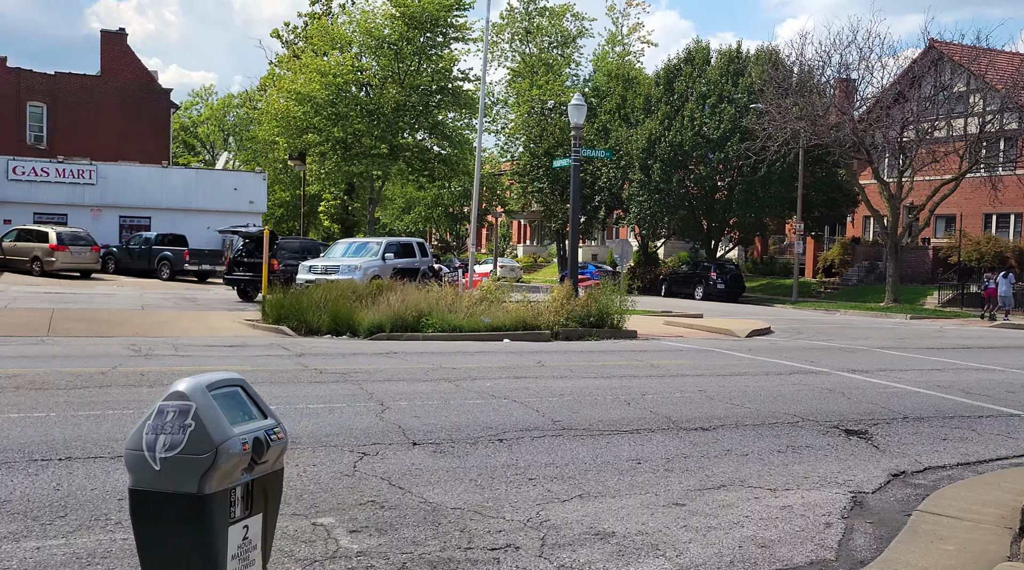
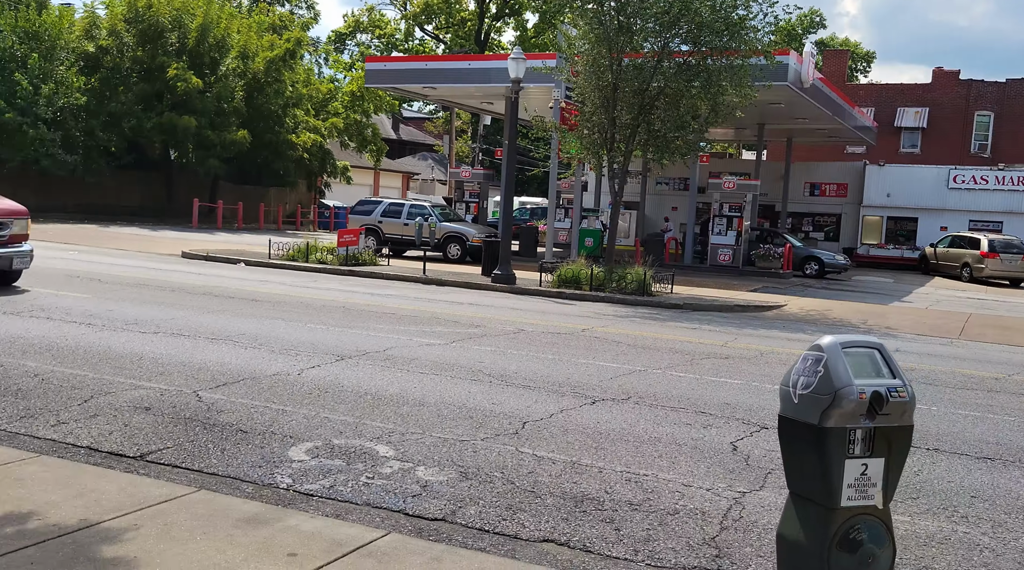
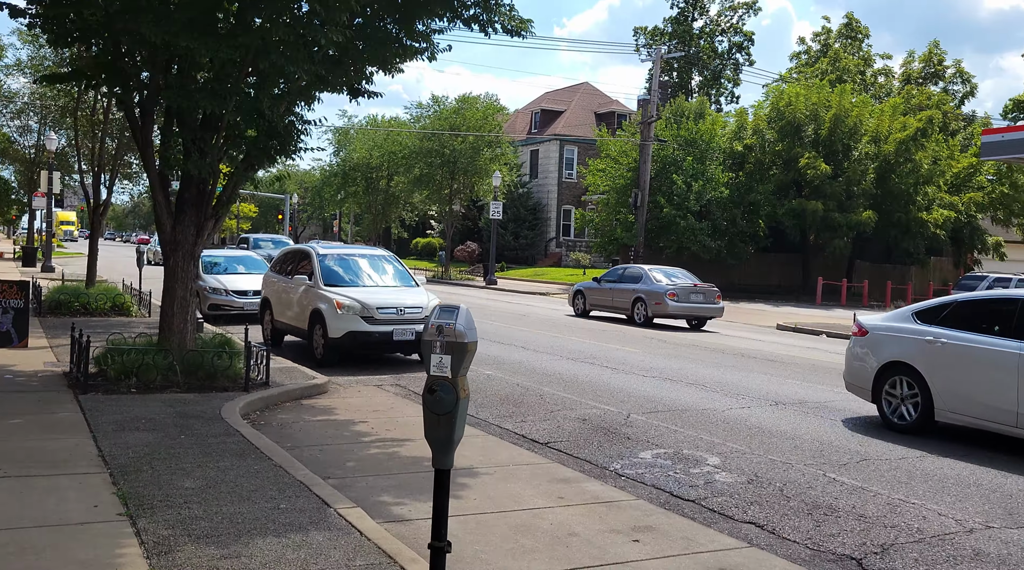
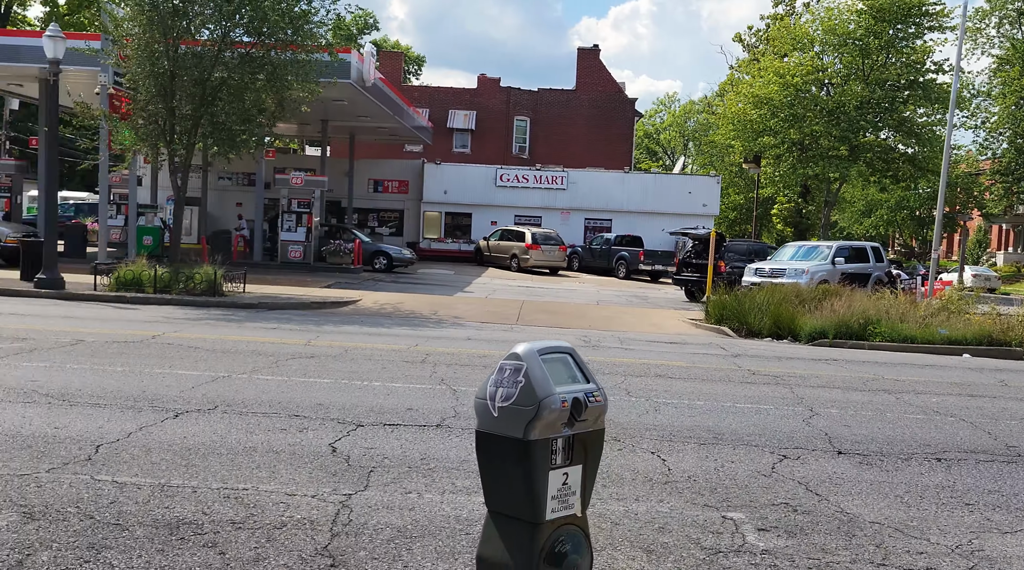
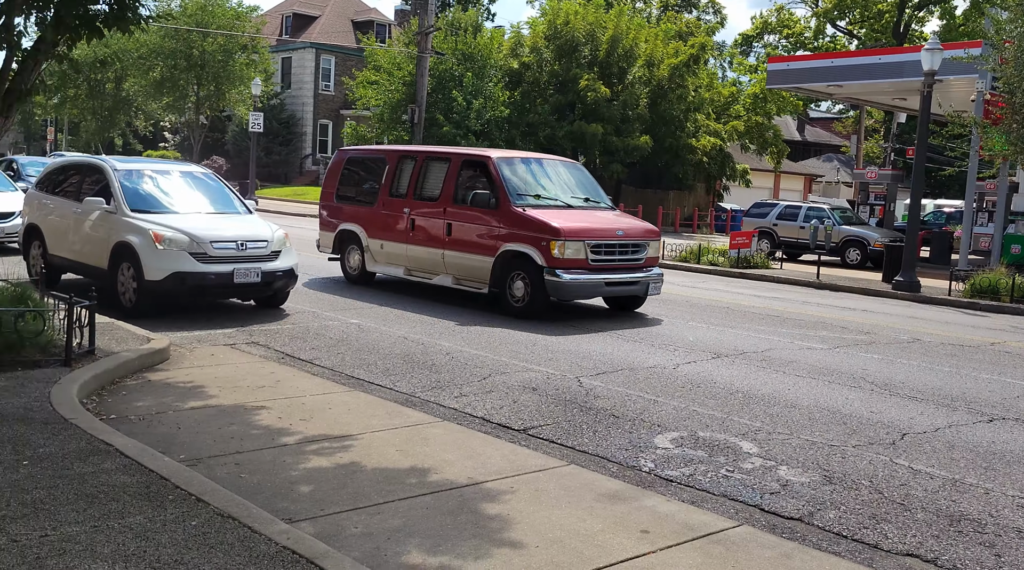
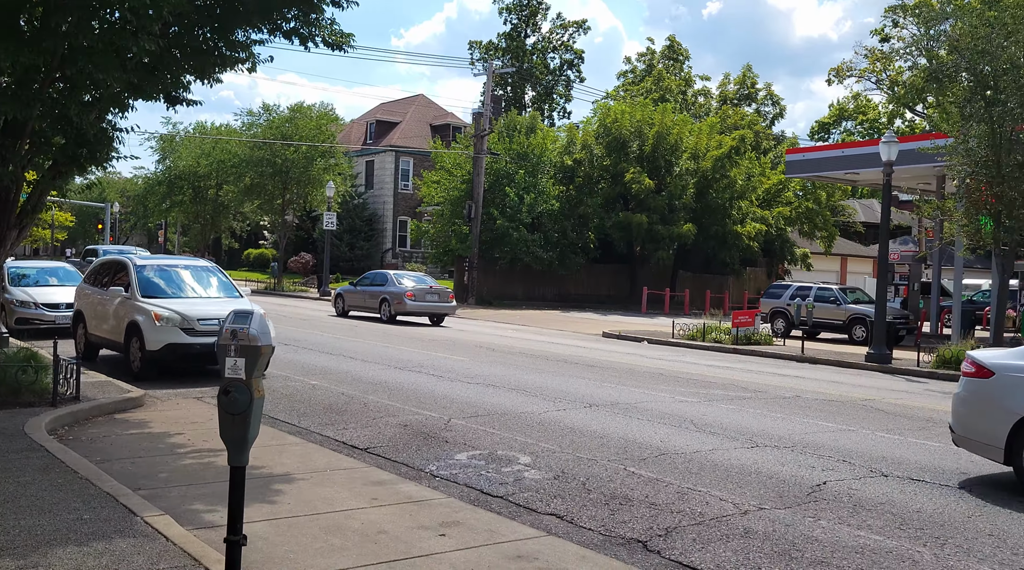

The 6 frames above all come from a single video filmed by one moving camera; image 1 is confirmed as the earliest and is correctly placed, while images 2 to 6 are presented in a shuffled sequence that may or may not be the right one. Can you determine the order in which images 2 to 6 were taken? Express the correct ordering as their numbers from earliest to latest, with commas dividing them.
4, 2, 5, 3, 6
